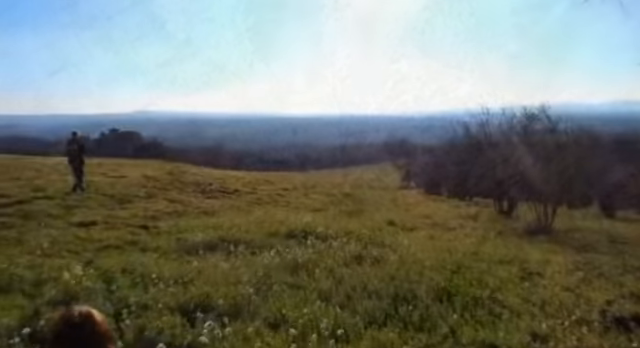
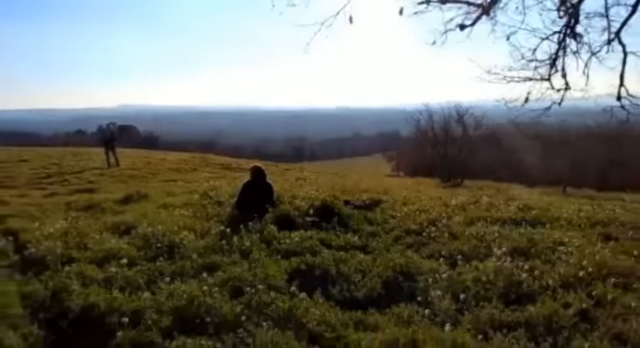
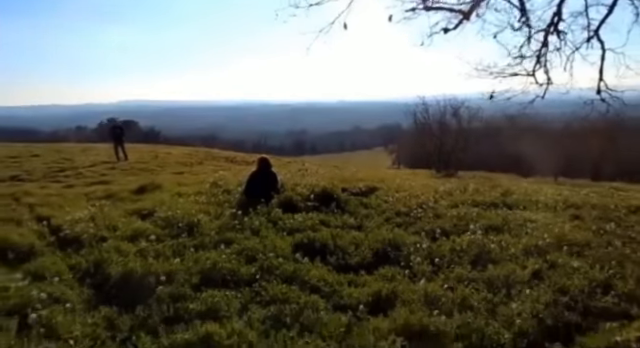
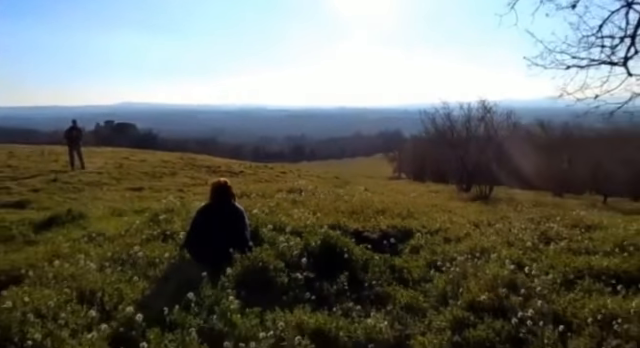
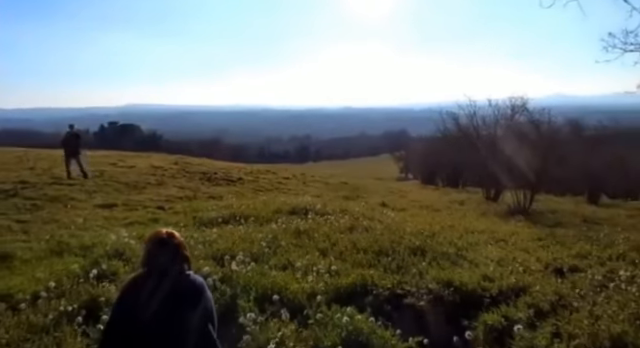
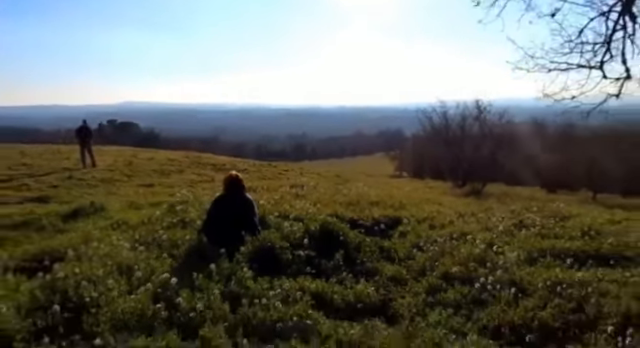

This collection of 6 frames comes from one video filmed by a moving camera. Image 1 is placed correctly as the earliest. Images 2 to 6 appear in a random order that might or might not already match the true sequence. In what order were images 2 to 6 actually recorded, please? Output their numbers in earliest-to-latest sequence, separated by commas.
5, 4, 6, 2, 3
